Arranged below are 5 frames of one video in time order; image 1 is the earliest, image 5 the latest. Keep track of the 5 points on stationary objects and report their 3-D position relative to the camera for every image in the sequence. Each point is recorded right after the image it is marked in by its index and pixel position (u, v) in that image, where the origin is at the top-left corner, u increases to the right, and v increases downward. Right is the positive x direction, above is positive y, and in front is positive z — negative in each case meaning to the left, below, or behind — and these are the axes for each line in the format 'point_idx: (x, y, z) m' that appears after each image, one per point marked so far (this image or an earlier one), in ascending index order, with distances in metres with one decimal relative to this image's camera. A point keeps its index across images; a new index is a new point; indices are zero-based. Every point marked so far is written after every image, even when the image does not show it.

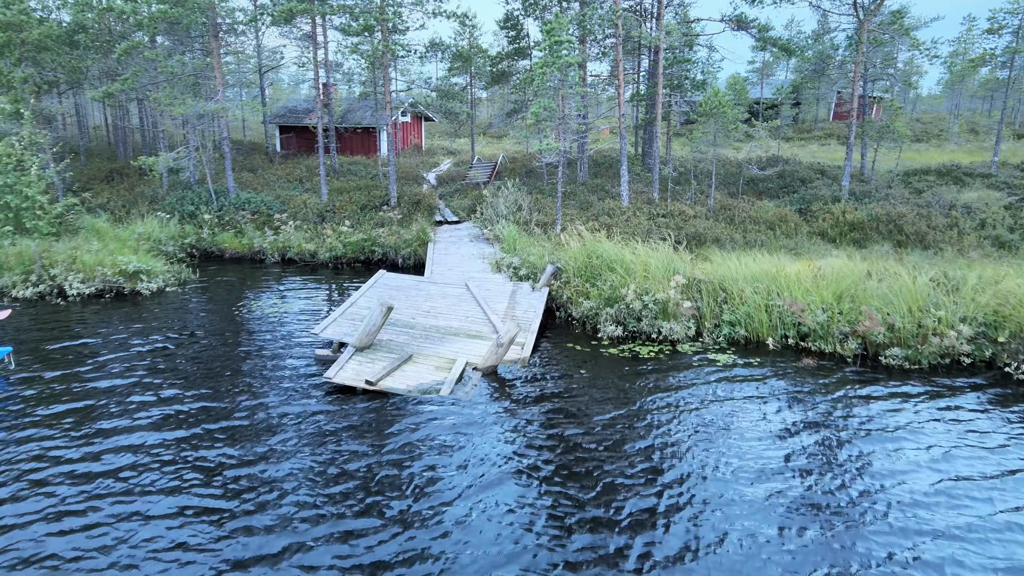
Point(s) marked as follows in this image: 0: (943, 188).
0: (+10.8, +2.5, +18.3) m
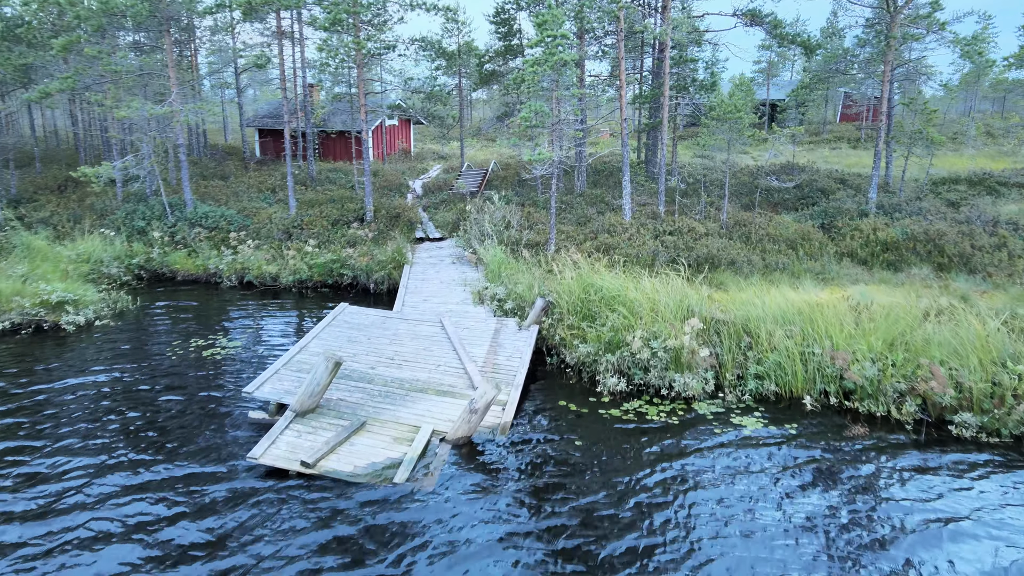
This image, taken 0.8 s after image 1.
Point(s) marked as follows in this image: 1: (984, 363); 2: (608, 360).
0: (+10.5, +2.0, +16.5) m
1: (+4.8, -0.8, +7.5) m
2: (+1.1, -0.8, +8.5) m
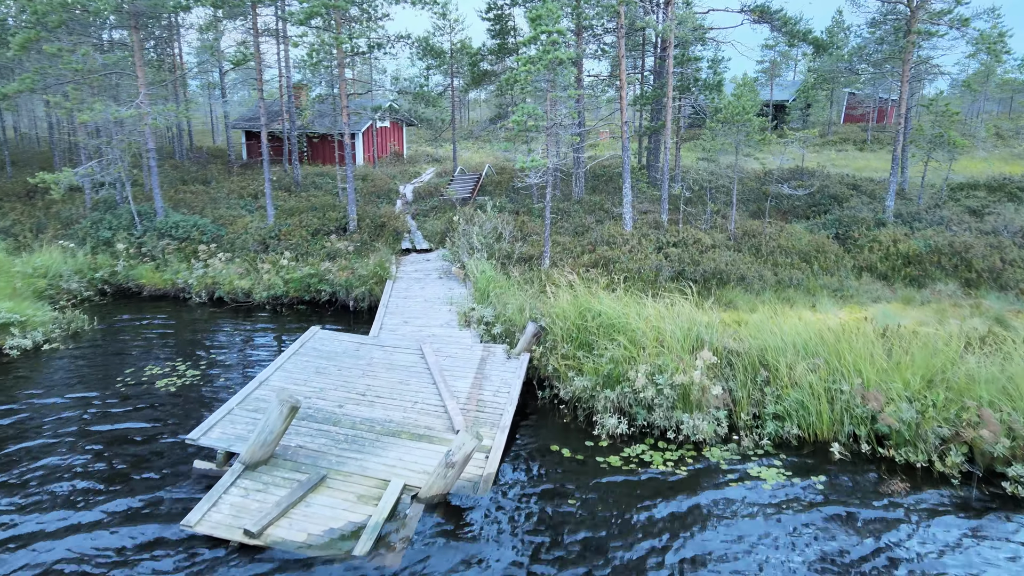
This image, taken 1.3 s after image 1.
0: (+10.4, +1.7, +15.5) m
1: (+4.7, -1.1, +6.5) m
2: (+1.0, -1.1, +7.5) m
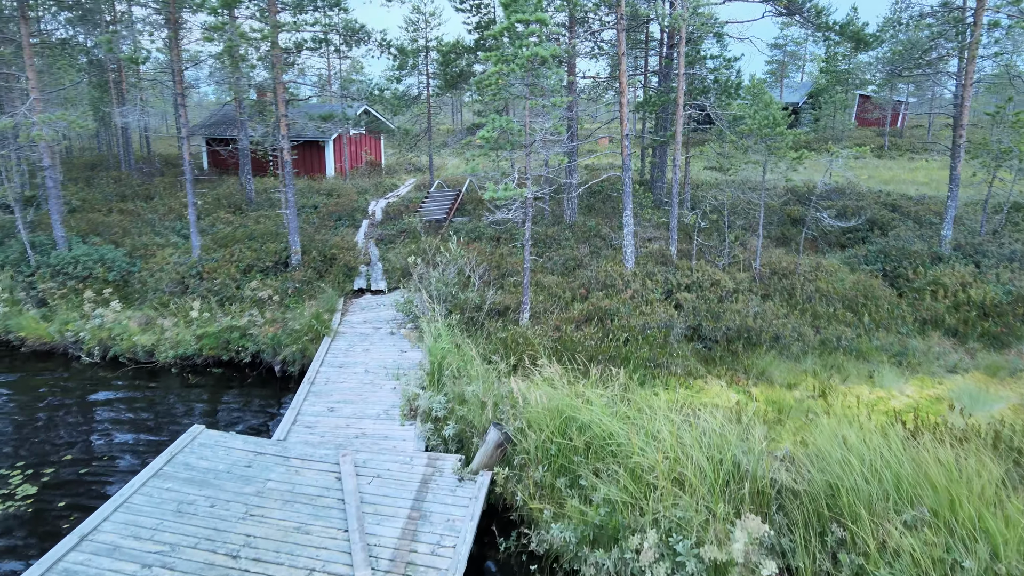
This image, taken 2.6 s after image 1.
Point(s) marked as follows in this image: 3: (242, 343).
0: (+10.0, +0.9, +13.0) m
1: (+4.3, -1.8, +4.0) m
2: (+0.6, -1.9, +5.0) m
3: (-3.6, -0.7, +9.7) m
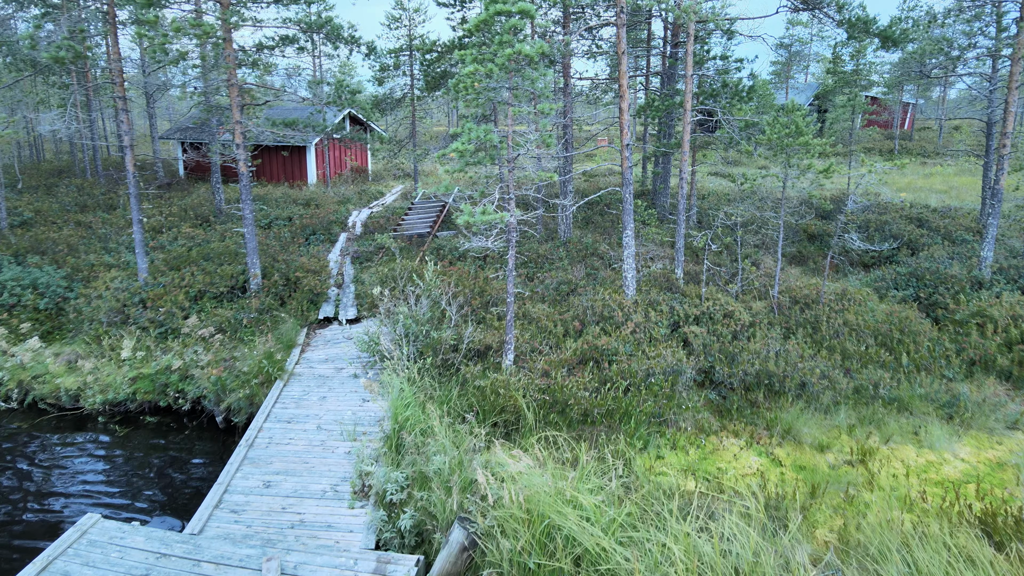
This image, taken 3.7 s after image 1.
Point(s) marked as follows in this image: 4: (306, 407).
0: (+9.8, +0.5, +11.6) m
1: (+4.1, -2.2, +2.6) m
2: (+0.4, -2.3, +3.6) m
3: (-3.8, -1.1, +8.4) m
4: (-2.1, -1.2, +7.6) m
